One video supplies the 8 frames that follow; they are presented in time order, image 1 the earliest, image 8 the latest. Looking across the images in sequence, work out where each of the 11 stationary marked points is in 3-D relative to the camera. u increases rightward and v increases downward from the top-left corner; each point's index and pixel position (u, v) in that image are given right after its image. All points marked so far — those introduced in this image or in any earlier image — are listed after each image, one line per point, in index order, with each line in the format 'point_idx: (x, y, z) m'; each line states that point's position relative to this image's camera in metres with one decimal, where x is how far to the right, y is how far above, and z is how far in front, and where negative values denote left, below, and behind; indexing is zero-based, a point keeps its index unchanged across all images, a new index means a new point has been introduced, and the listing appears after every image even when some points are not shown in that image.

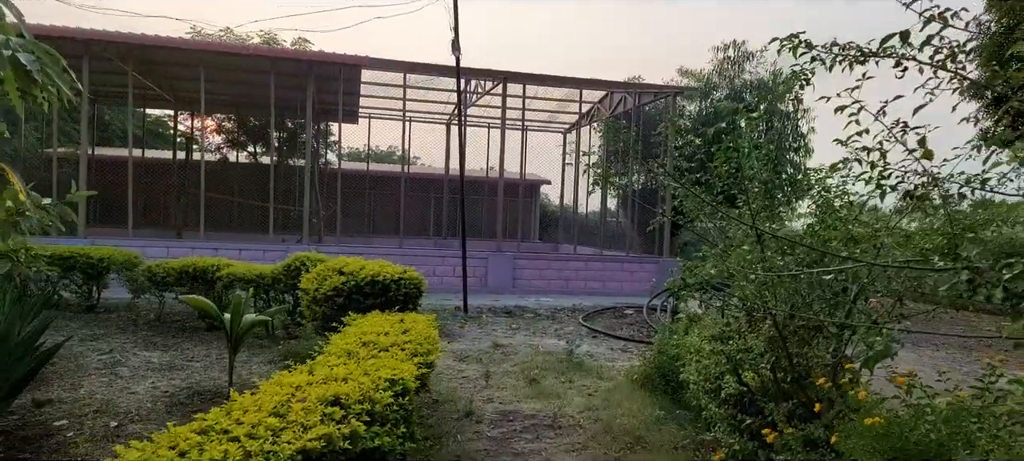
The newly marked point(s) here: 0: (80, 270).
0: (-4.4, -0.4, +7.0) m
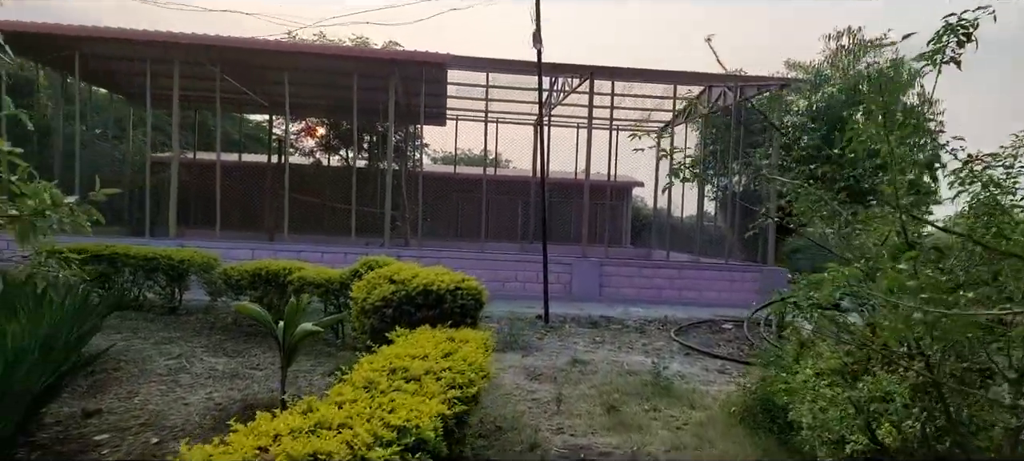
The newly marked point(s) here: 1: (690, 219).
0: (-3.6, -0.4, +7.0) m
1: (+3.2, +0.2, +12.3) m
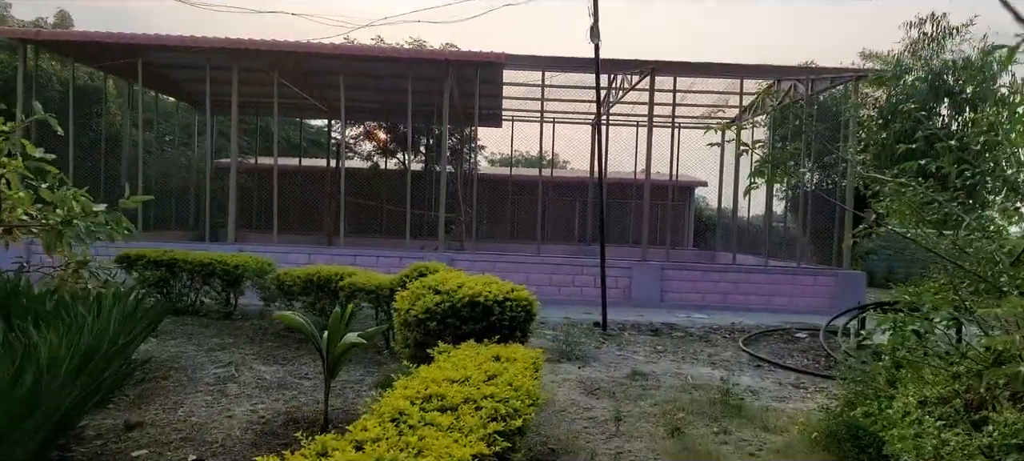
0: (-3.0, -0.5, +7.0) m
1: (+4.2, +0.2, +11.7) m
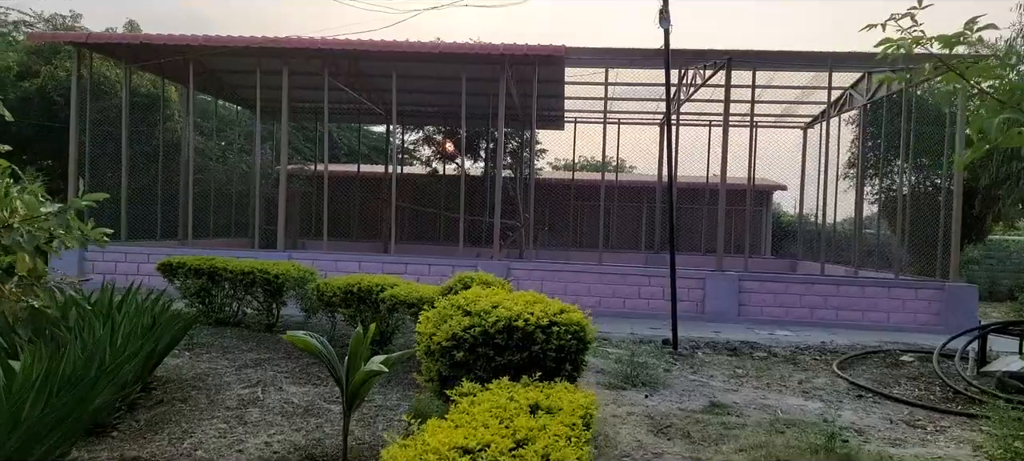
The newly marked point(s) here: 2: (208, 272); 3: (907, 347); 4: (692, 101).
0: (-2.4, -0.5, +6.6) m
1: (+5.2, +0.1, +10.6) m
2: (-3.0, -0.4, +6.8) m
3: (+3.9, -1.2, +6.7) m
4: (+2.9, +2.1, +11.1) m
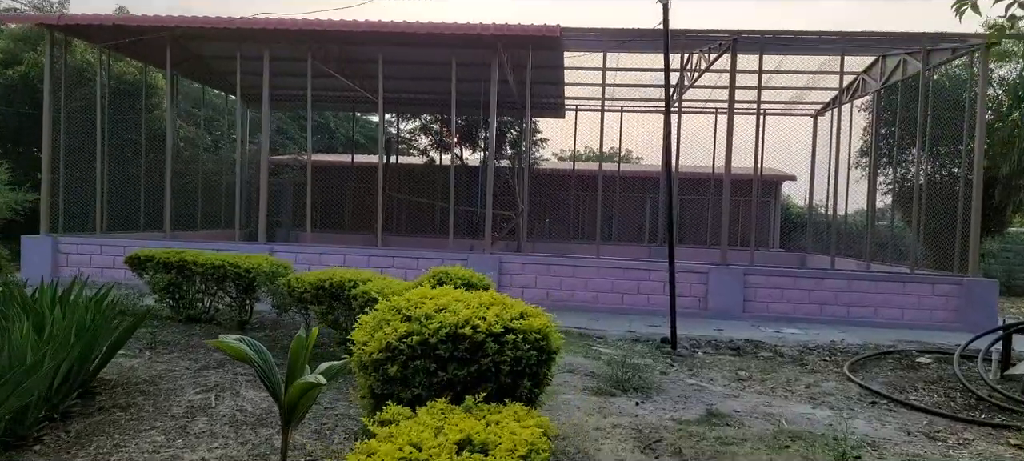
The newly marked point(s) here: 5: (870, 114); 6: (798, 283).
0: (-2.6, -0.5, +6.3) m
1: (+5.1, +0.2, +10.1) m
2: (-3.1, -0.3, +6.4) m
3: (+3.8, -1.1, +6.3) m
4: (+2.9, +2.2, +10.6) m
5: (+5.3, +1.7, +10.1) m
6: (+3.4, -0.6, +8.2) m
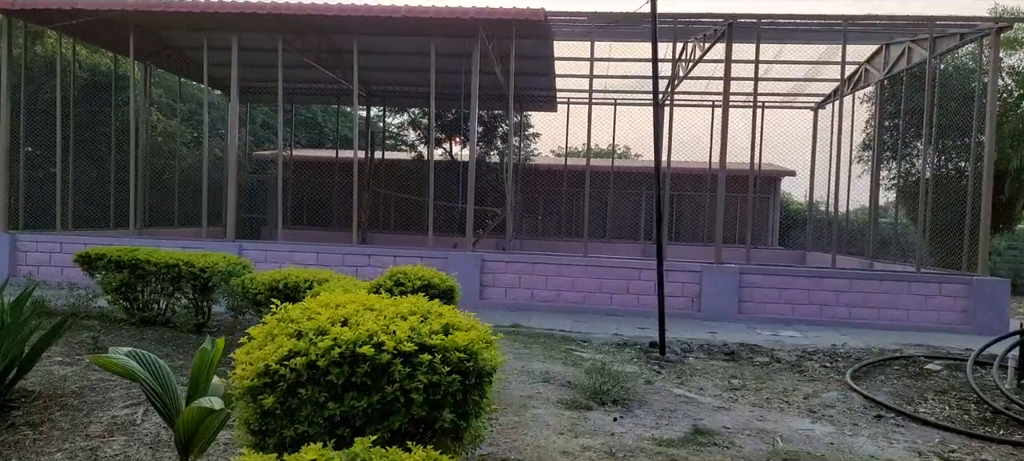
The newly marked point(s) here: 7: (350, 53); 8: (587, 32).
0: (-2.8, -0.4, +5.8) m
1: (+4.9, +0.2, +9.7) m
2: (-3.3, -0.3, +5.9) m
3: (+3.6, -1.0, +5.8) m
4: (+2.7, +2.3, +10.2) m
5: (+5.1, +1.8, +9.7) m
6: (+3.2, -0.6, +7.7) m
7: (-2.4, +2.6, +10.0) m
8: (+1.0, +2.5, +8.8) m
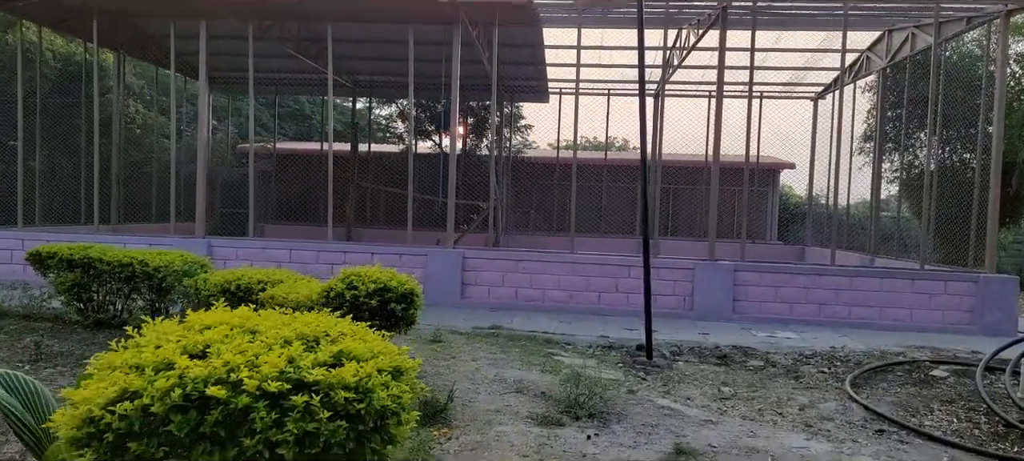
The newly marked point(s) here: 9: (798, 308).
0: (-2.9, -0.4, +5.4) m
1: (+4.8, +0.3, +9.3) m
2: (-3.5, -0.3, +5.6) m
3: (+3.4, -1.0, +5.5) m
4: (+2.5, +2.3, +9.8) m
5: (+4.9, +1.8, +9.3) m
6: (+3.0, -0.5, +7.3) m
7: (-2.5, +2.7, +9.6) m
8: (+0.8, +2.6, +8.4) m
9: (+3.1, -0.8, +7.3) m
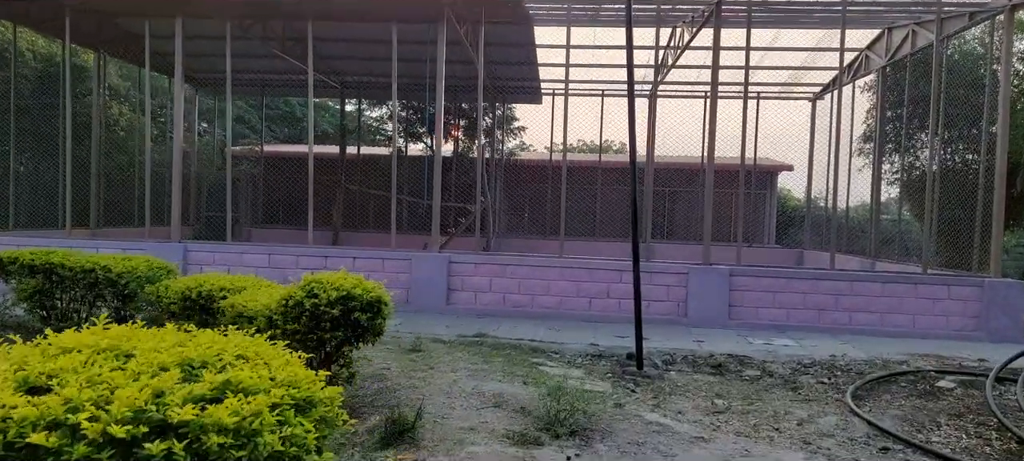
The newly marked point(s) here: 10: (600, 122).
0: (-3.1, -0.4, +5.2) m
1: (+4.6, +0.3, +9.1) m
2: (-3.6, -0.3, +5.3) m
3: (+3.3, -1.0, +5.2) m
4: (+2.3, +2.3, +9.5) m
5: (+4.8, +1.8, +9.0) m
6: (+2.9, -0.6, +7.1) m
7: (-2.7, +2.6, +9.4) m
8: (+0.7, +2.5, +8.1) m
9: (+2.9, -0.9, +7.1) m
10: (+1.2, +1.9, +10.6) m
